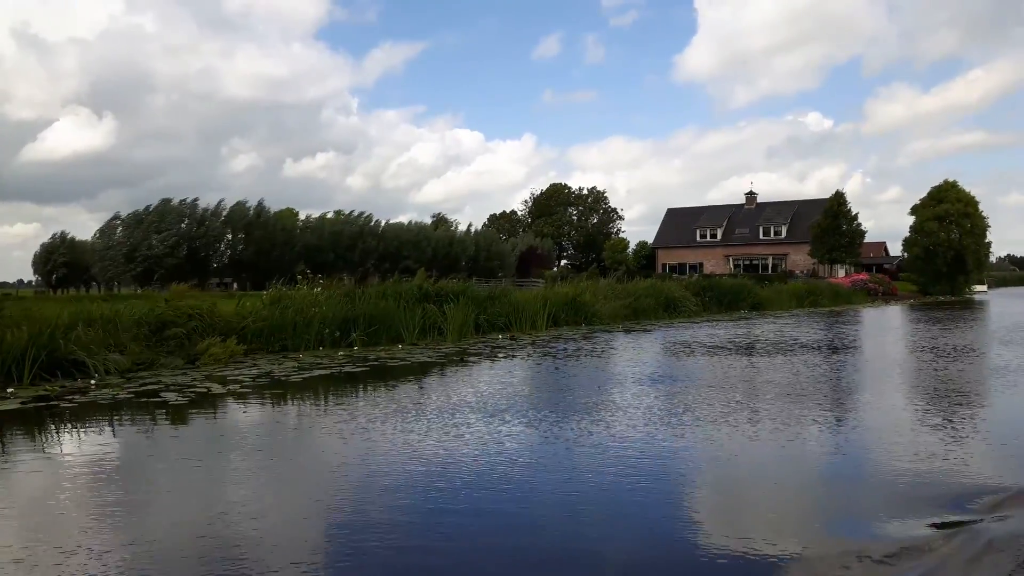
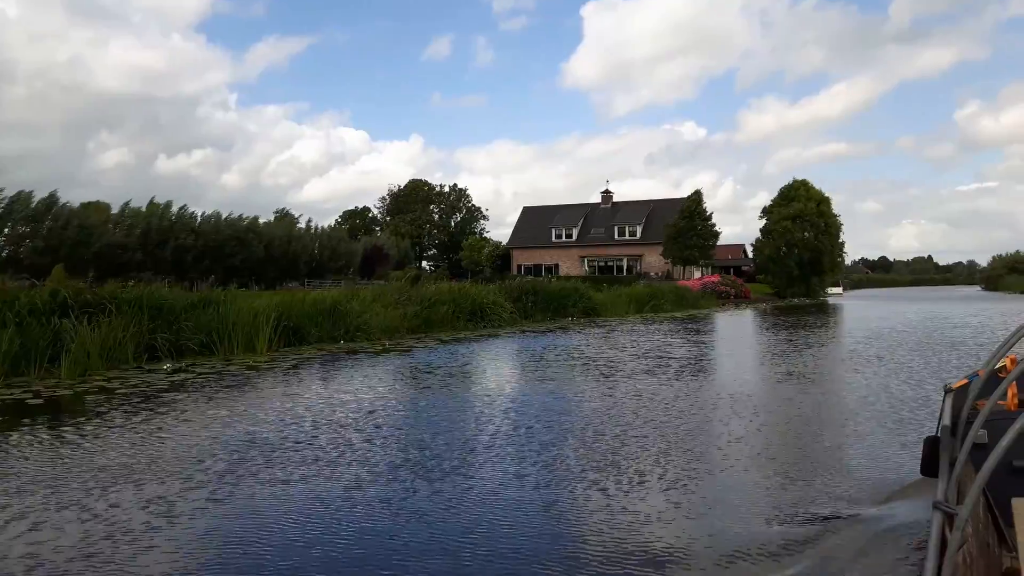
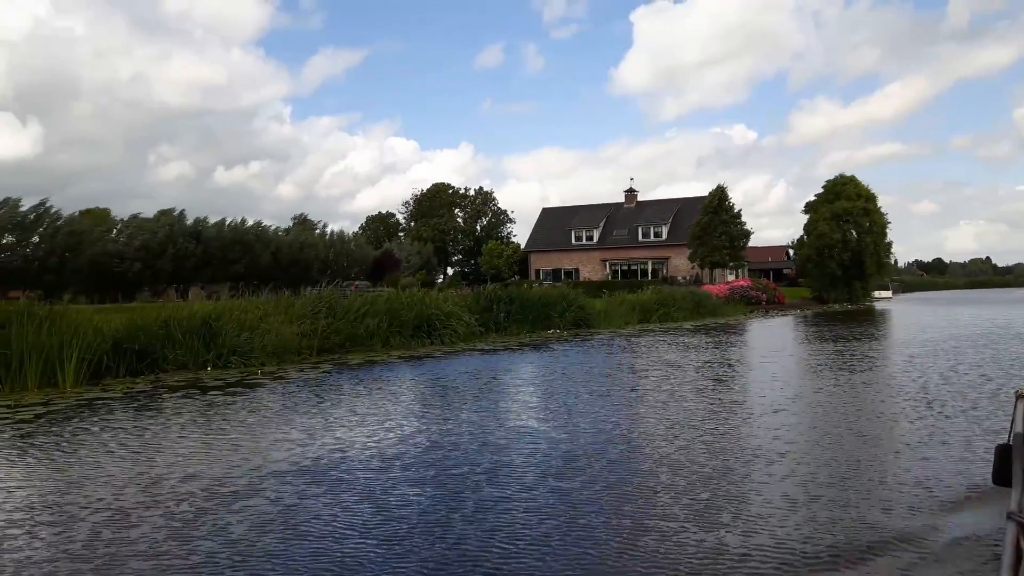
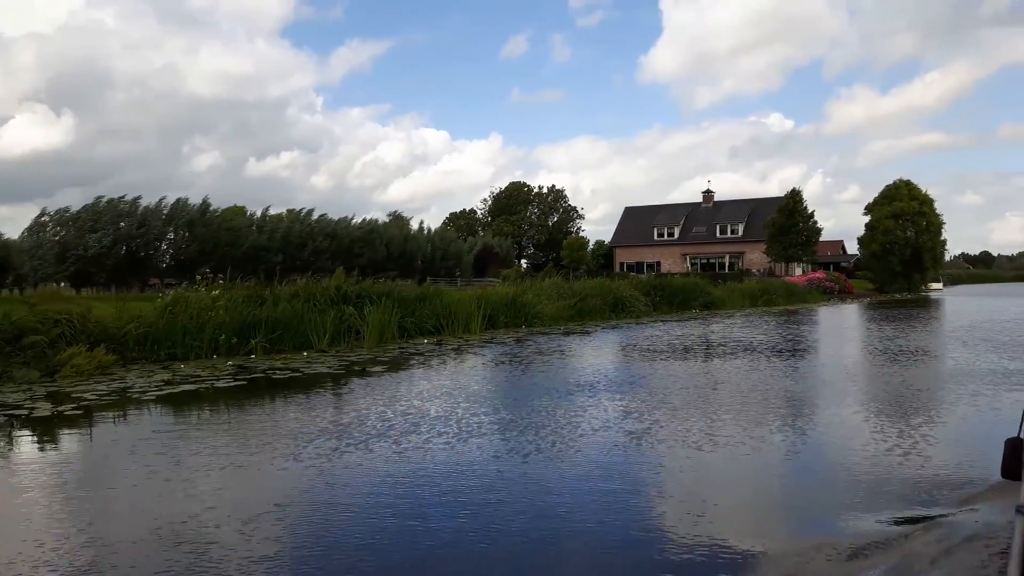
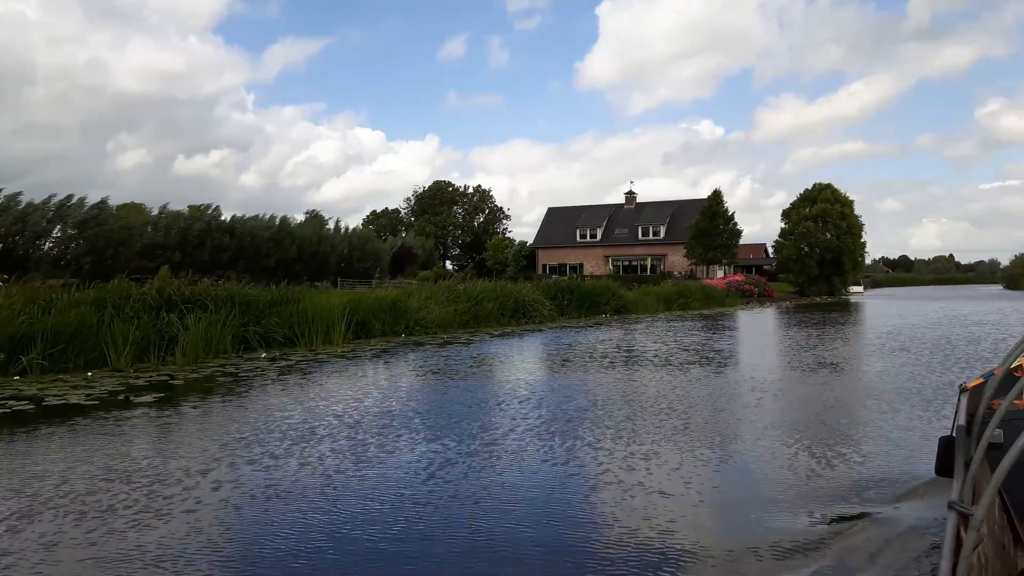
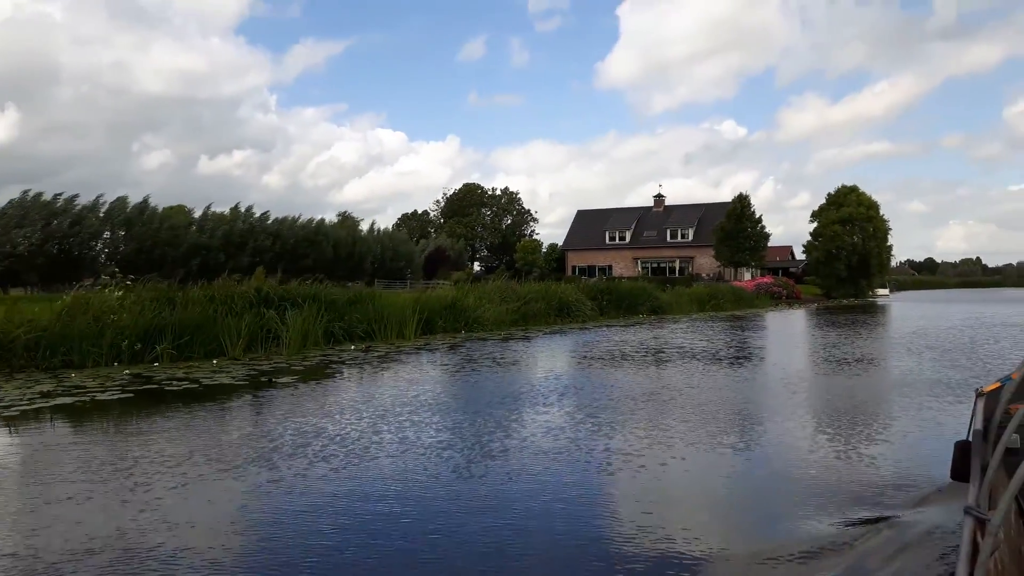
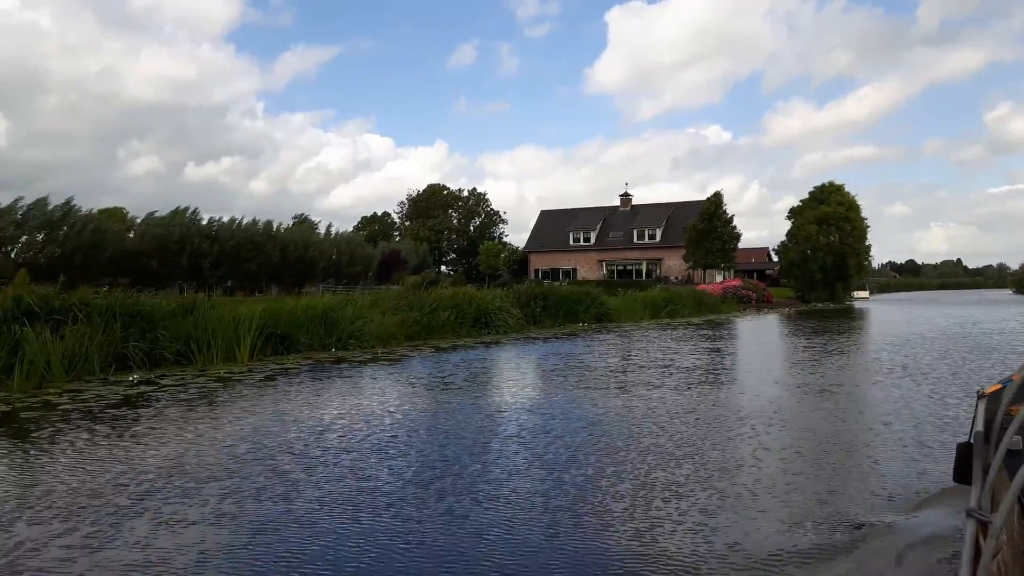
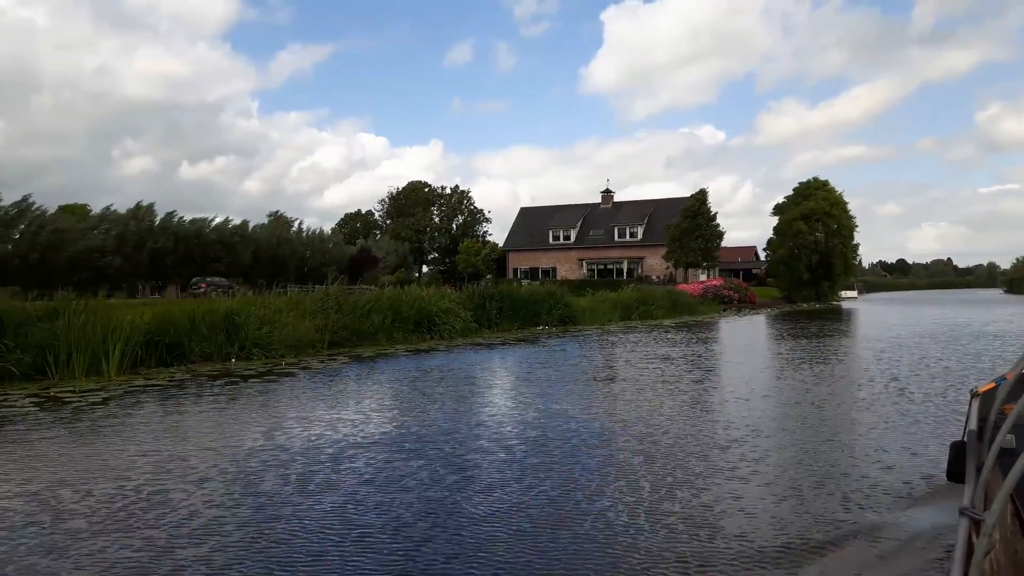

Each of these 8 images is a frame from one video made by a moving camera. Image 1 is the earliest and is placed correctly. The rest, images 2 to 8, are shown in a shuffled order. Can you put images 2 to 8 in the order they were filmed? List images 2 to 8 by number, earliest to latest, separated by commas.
4, 6, 5, 2, 7, 8, 3
